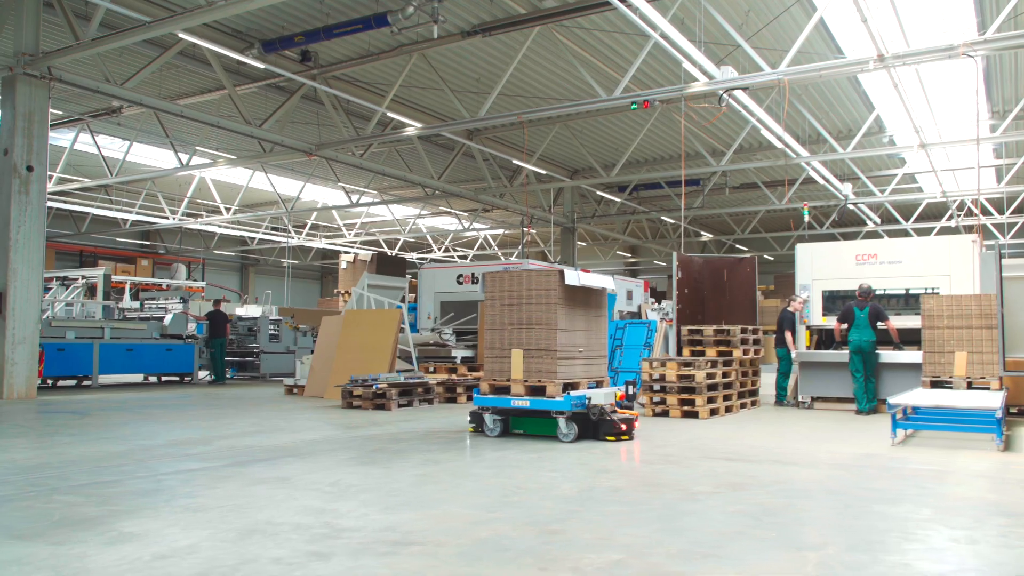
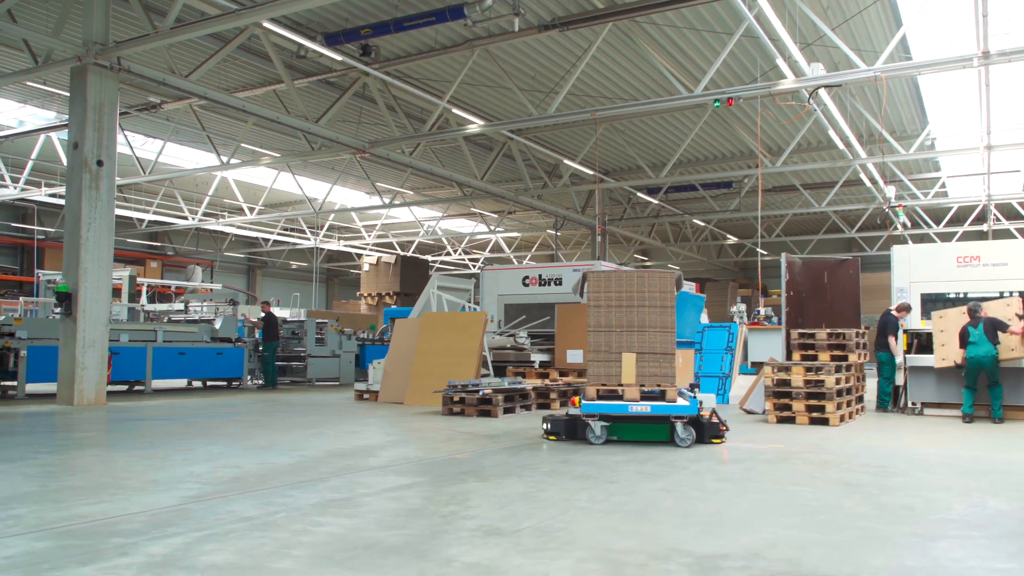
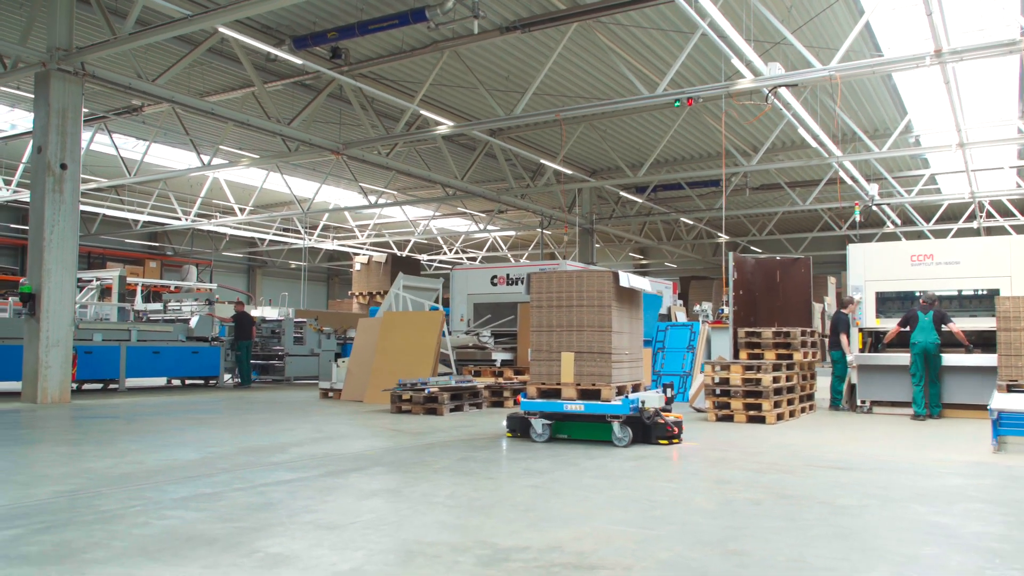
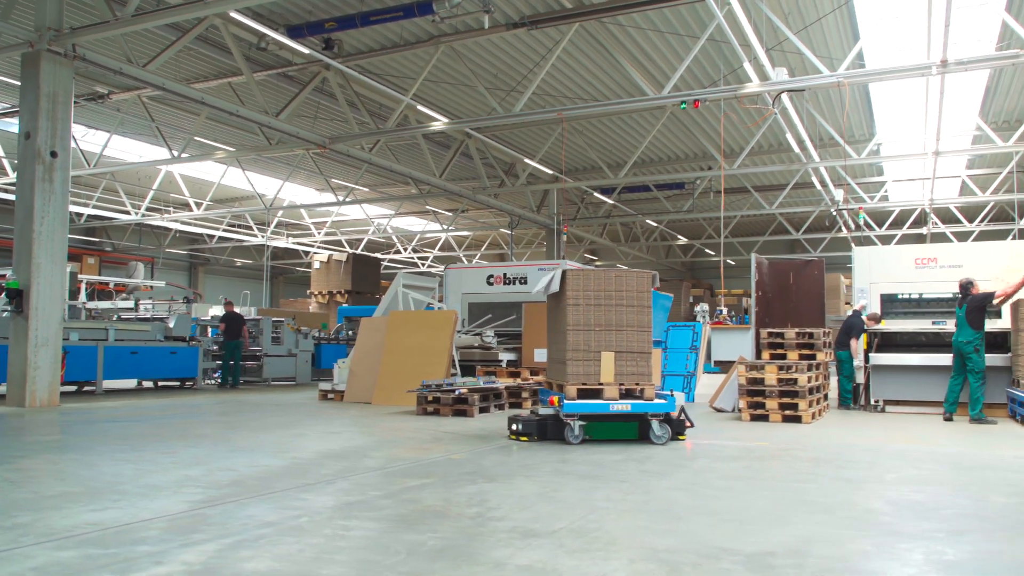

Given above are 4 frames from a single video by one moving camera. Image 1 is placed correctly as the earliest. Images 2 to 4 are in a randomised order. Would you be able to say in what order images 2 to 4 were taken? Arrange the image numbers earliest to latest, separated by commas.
3, 2, 4
